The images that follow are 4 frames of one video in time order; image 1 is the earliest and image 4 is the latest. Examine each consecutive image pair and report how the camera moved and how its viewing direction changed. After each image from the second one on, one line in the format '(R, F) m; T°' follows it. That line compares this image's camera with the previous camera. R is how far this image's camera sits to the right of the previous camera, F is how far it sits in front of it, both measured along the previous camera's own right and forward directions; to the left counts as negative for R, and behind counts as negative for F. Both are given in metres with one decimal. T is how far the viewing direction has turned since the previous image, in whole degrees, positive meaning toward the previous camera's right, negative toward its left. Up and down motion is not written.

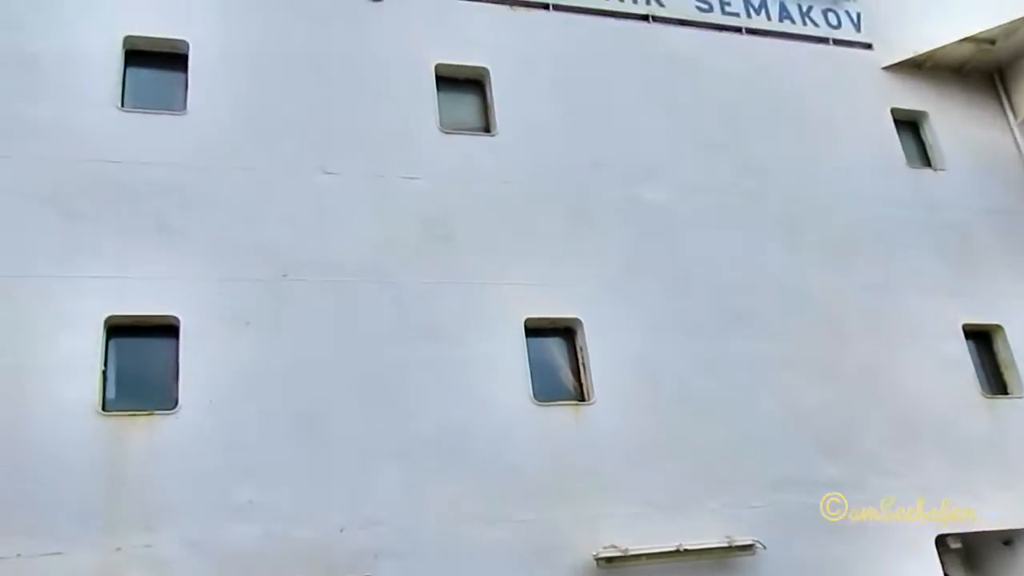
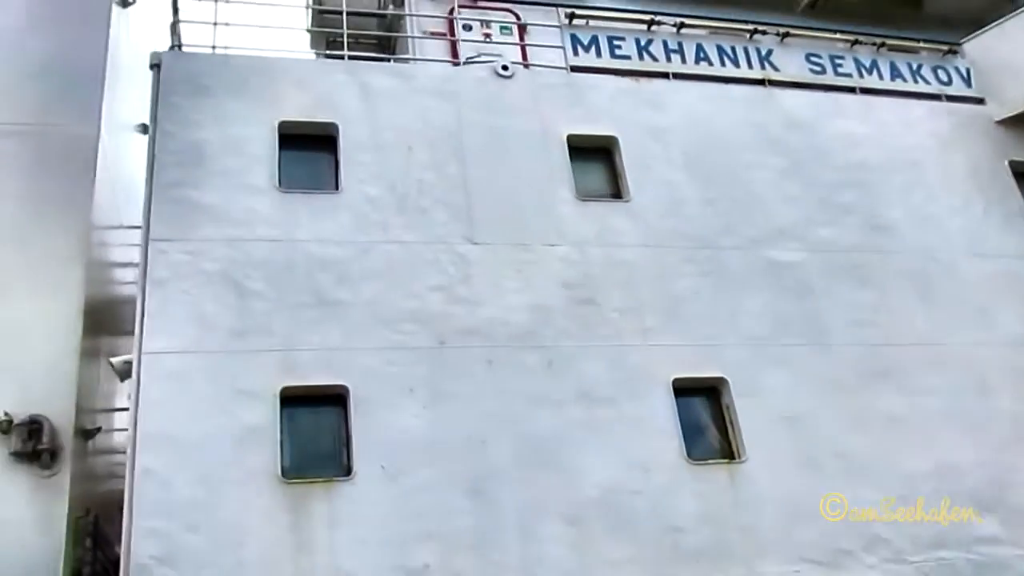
(-0.5, -0.2) m; -3°
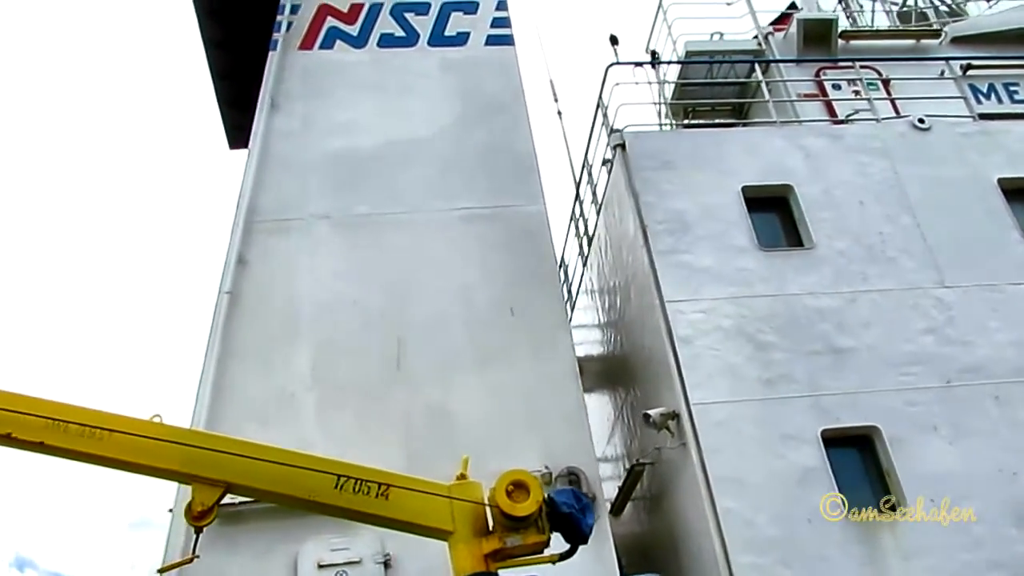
(-2.0, -0.5) m; -7°
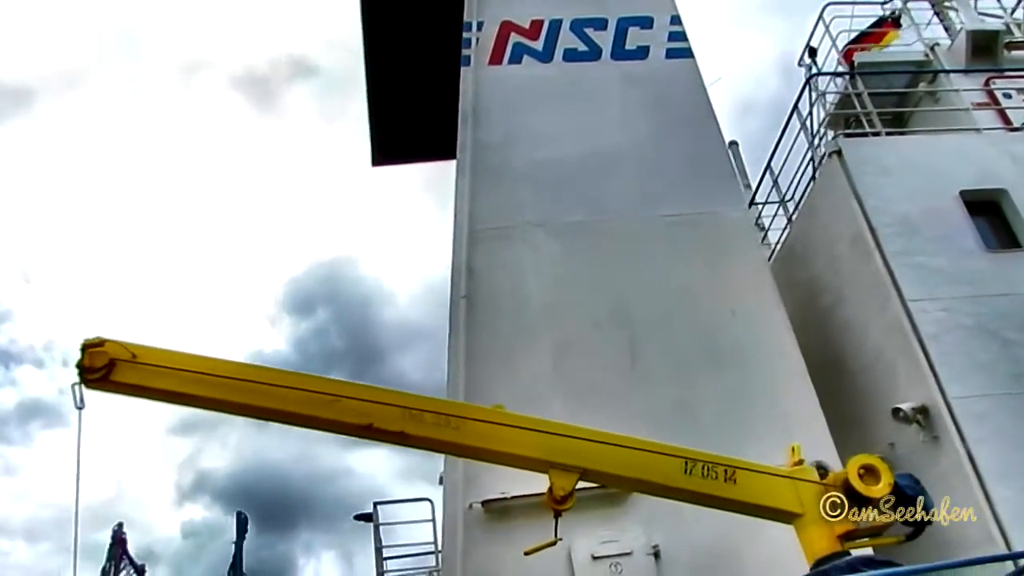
(-1.4, -0.2) m; -1°
